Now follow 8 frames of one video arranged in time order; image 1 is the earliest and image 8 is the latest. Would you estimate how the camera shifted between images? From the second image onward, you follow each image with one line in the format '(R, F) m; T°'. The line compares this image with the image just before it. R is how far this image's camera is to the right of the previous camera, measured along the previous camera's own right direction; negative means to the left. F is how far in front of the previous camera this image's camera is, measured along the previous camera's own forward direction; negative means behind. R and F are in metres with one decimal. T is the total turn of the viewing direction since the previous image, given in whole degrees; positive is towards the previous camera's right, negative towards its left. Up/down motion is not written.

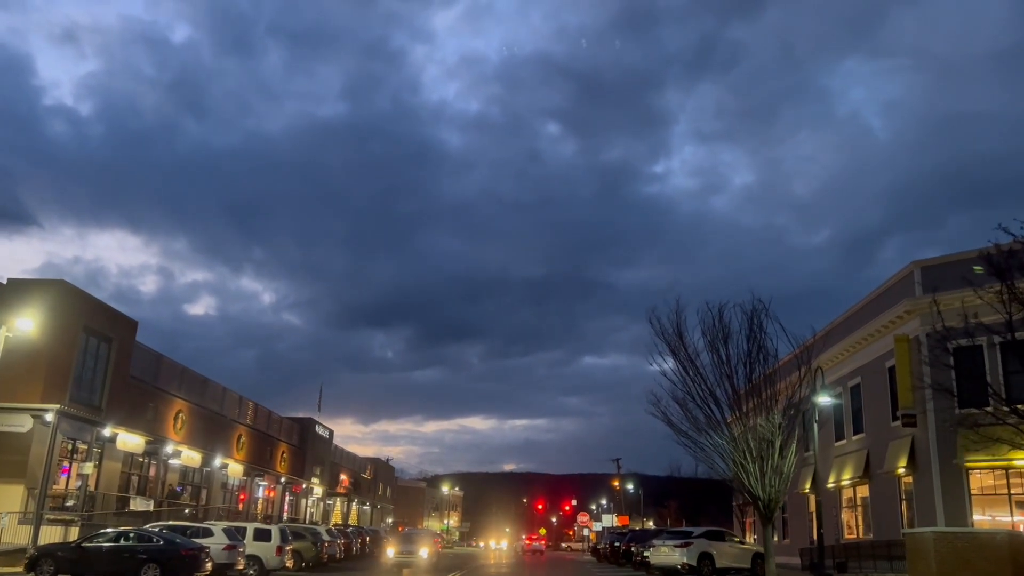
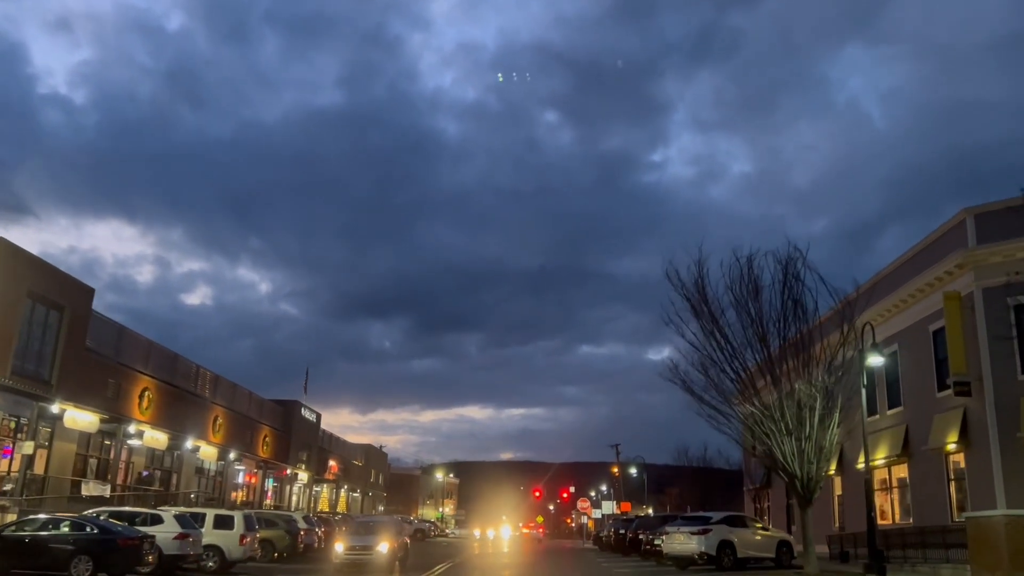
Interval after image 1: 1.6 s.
(+0.1, +3.3) m; 0°
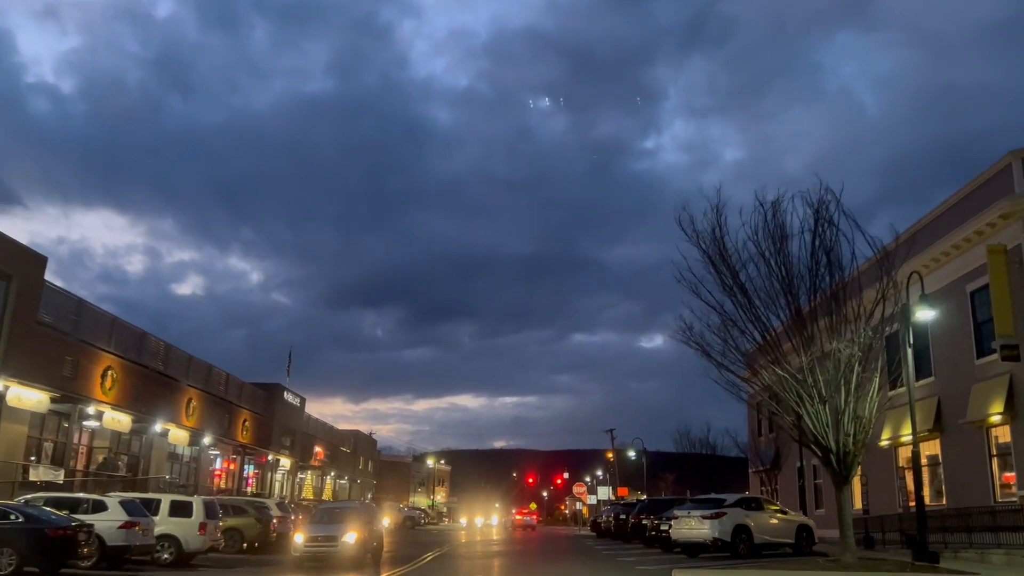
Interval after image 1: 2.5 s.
(+0.1, +2.6) m; +1°
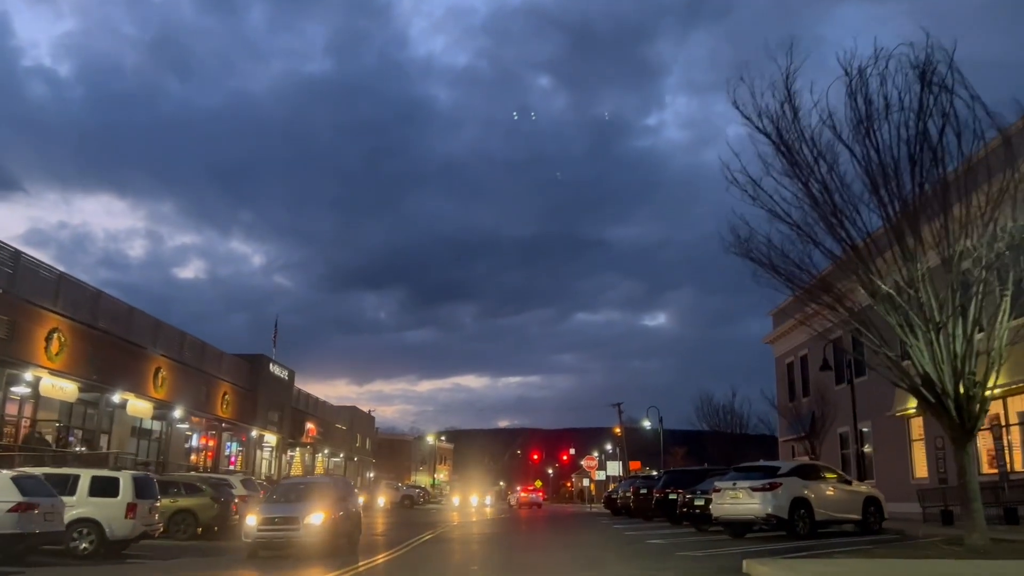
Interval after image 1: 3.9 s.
(0.0, +4.4) m; 0°
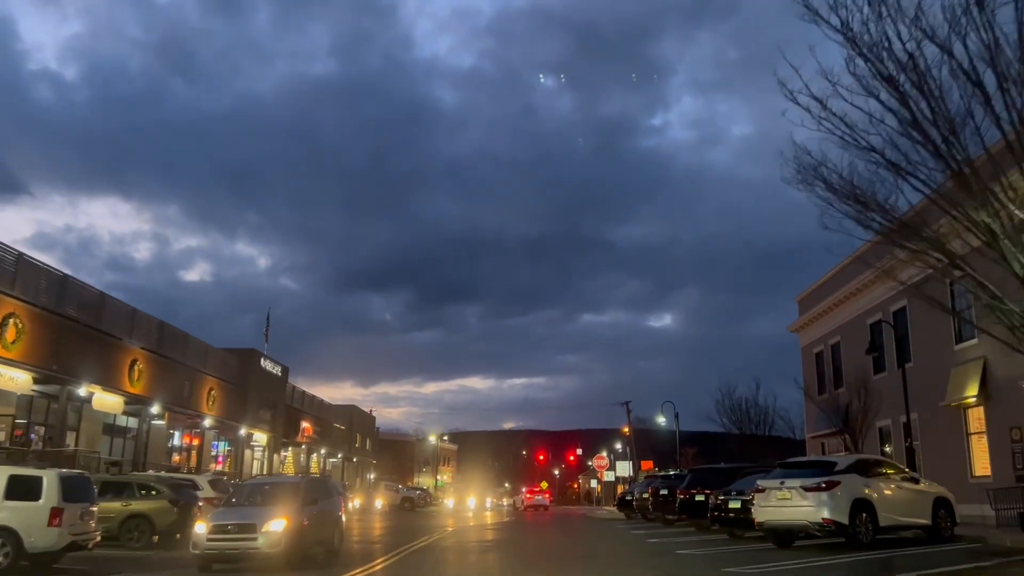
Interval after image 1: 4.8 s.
(+0.1, +3.0) m; 0°
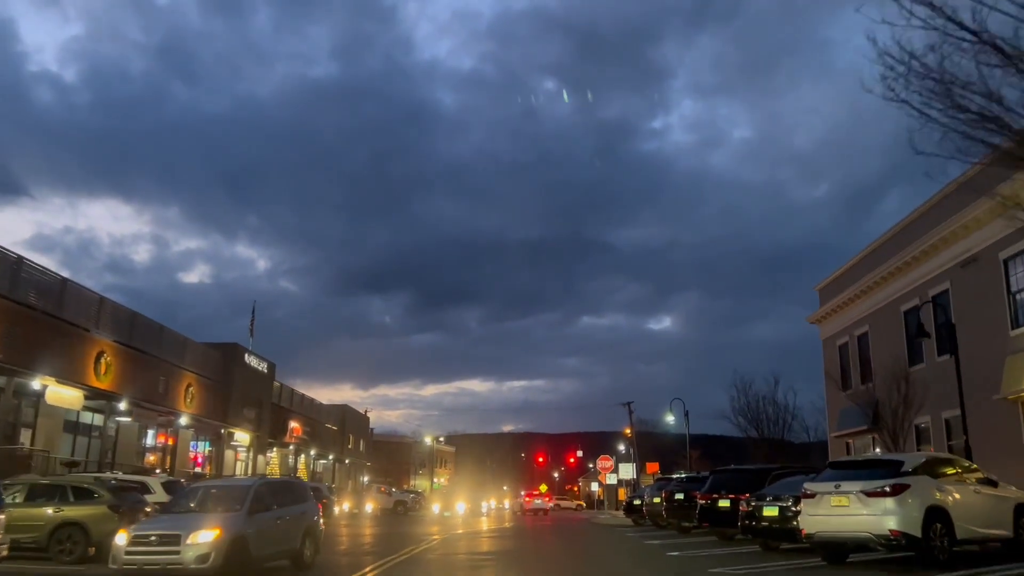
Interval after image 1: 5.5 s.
(+0.1, +2.8) m; 0°
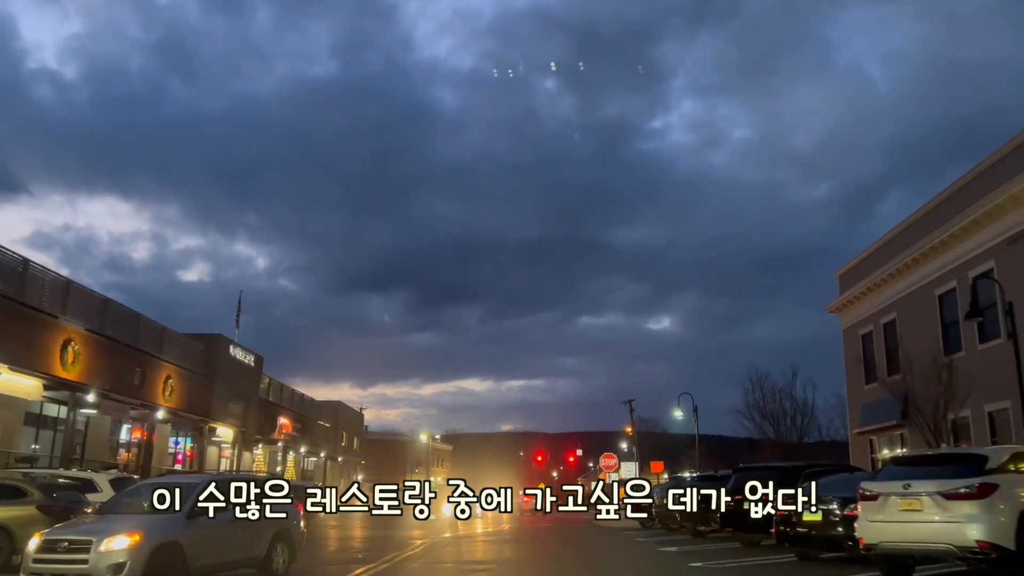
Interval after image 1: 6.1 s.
(+0.1, +2.3) m; 0°
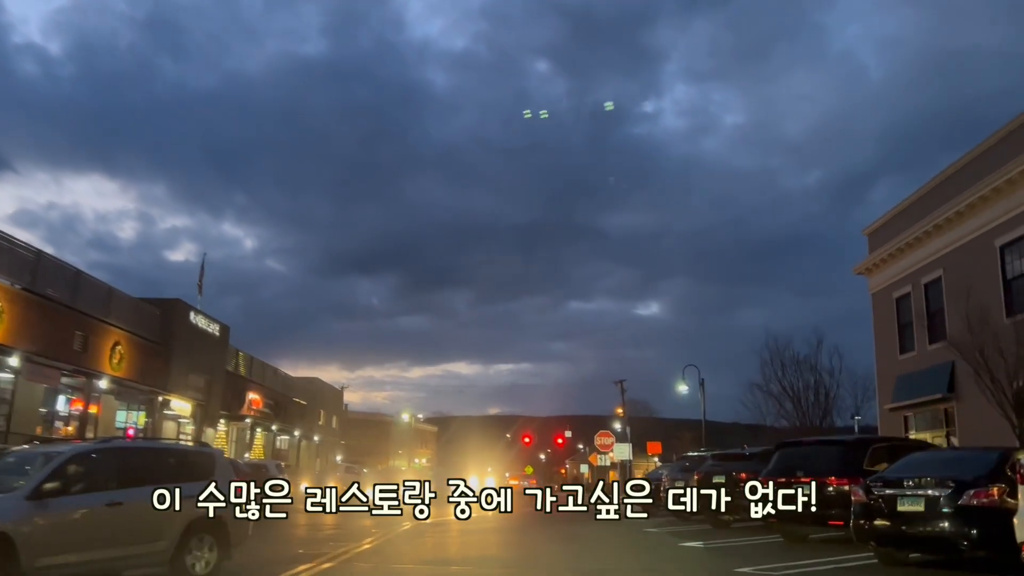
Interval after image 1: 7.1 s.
(+0.1, +3.8) m; +1°
